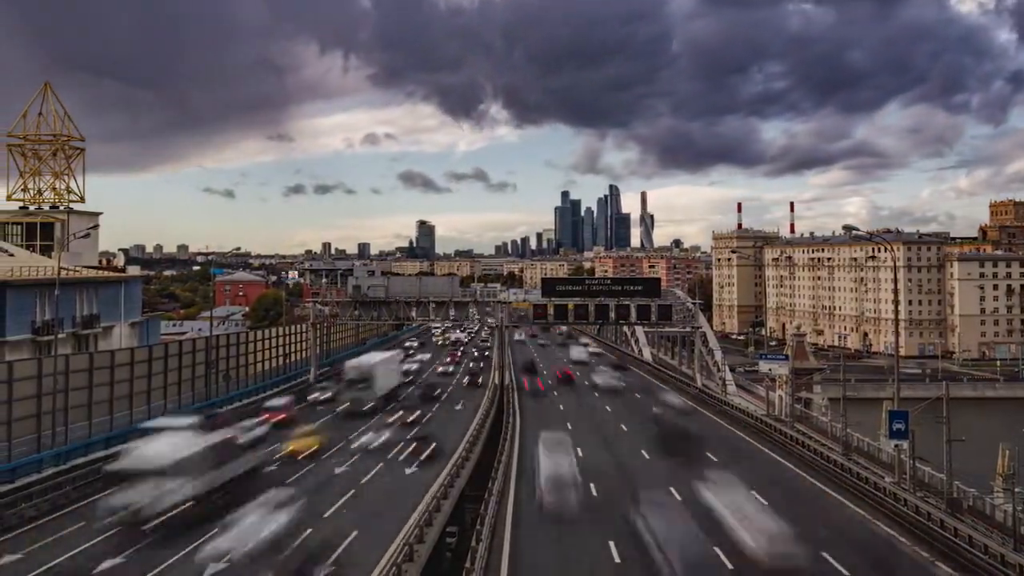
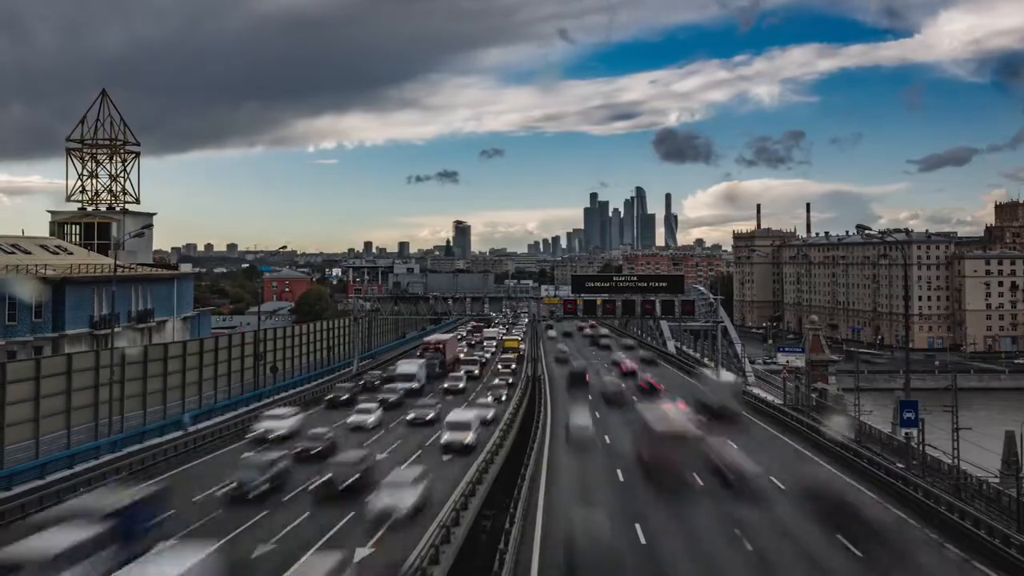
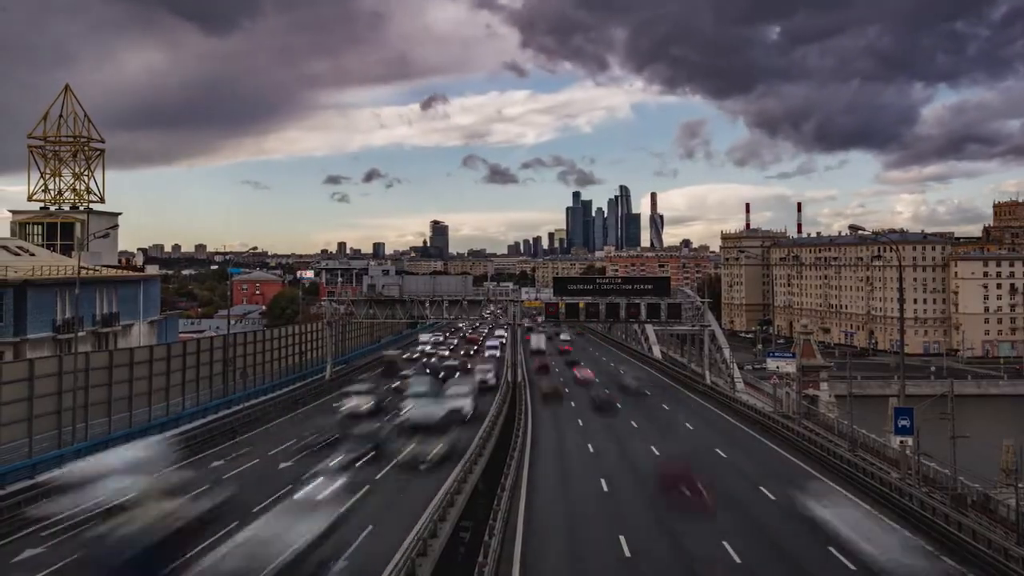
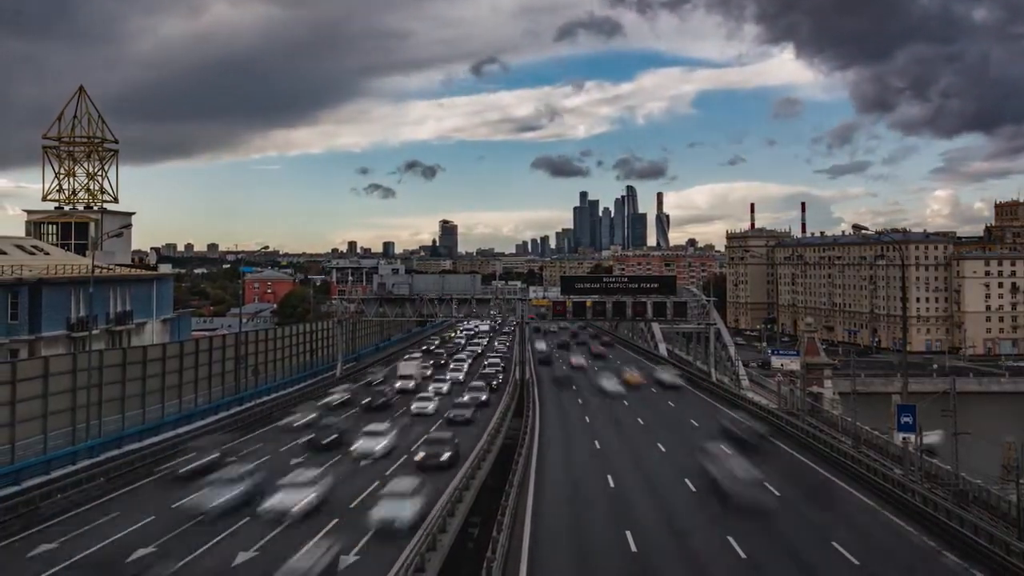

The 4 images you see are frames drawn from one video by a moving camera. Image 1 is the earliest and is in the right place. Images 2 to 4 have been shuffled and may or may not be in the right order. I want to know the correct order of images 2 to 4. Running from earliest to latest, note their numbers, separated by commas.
3, 4, 2
